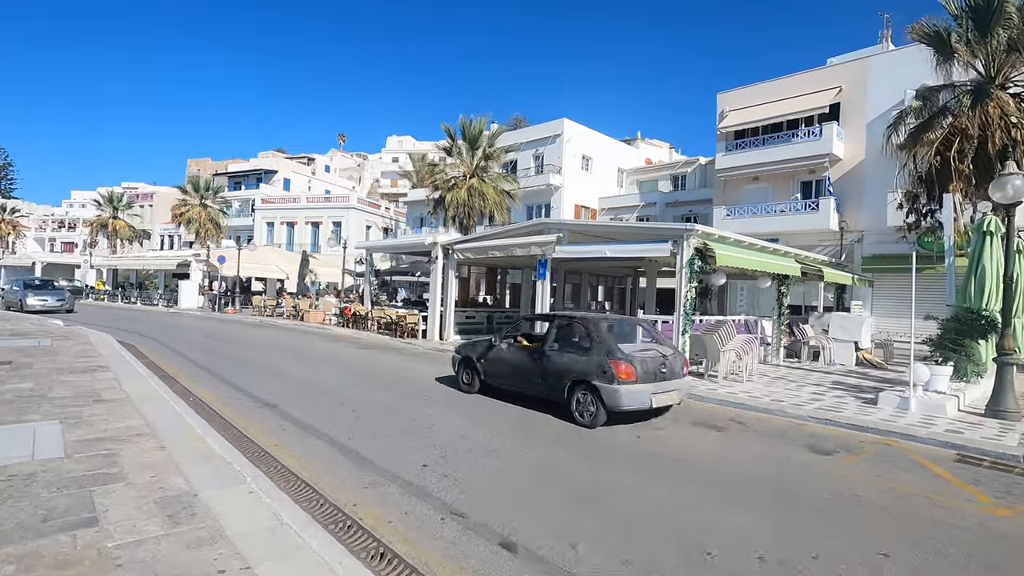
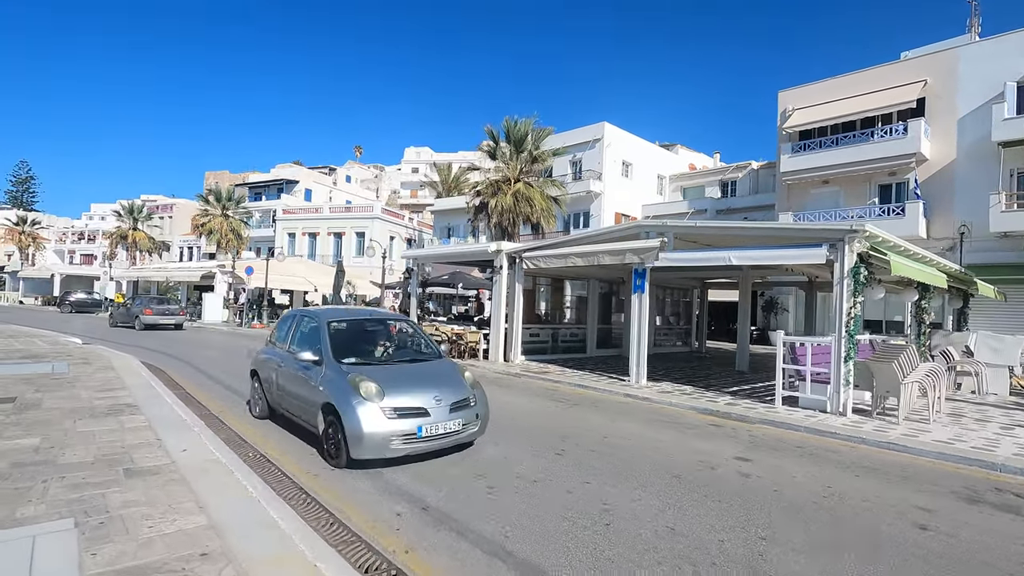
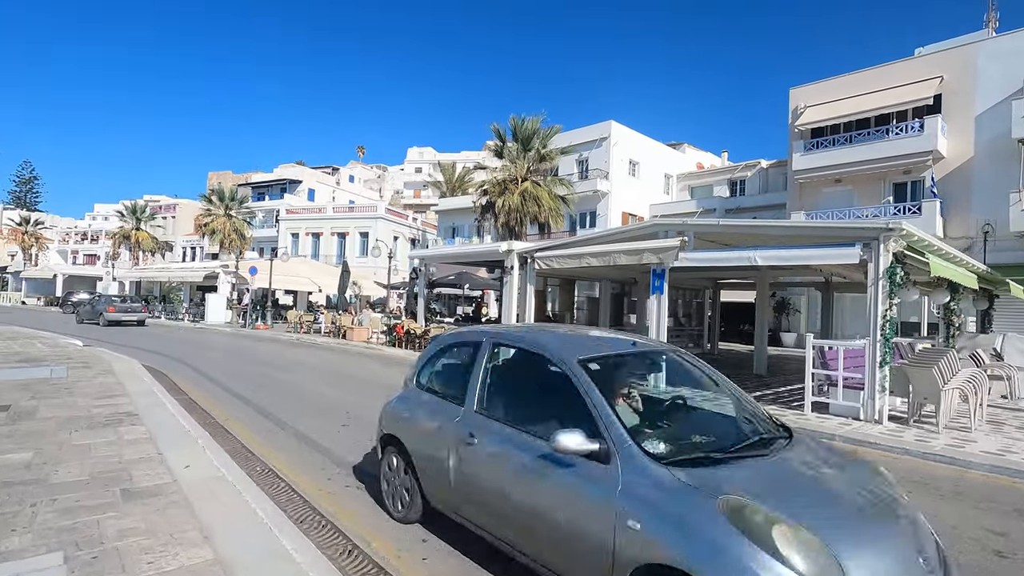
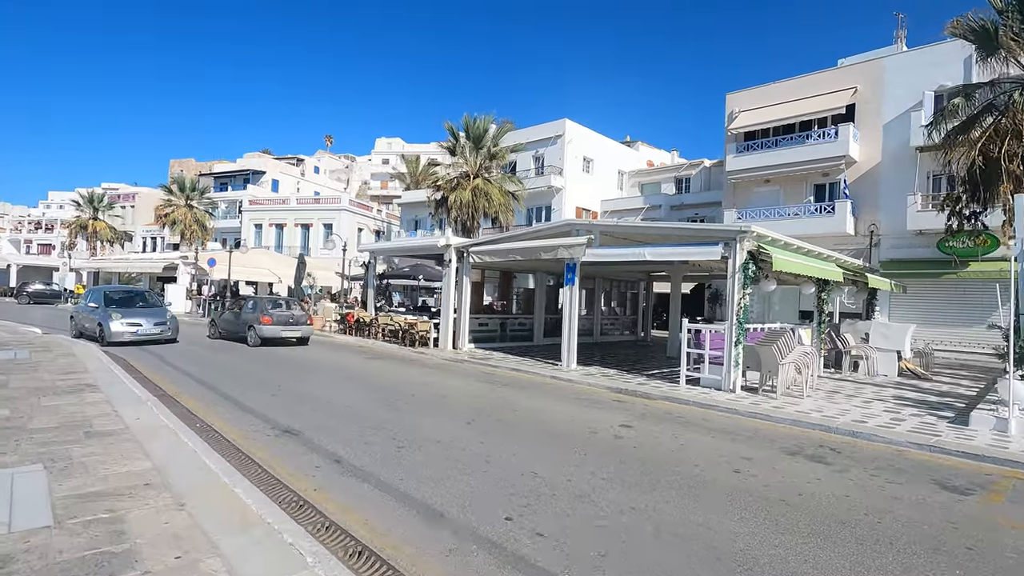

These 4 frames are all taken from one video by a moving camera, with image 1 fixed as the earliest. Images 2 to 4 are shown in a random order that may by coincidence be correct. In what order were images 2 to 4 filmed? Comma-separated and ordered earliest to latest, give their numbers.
4, 2, 3
